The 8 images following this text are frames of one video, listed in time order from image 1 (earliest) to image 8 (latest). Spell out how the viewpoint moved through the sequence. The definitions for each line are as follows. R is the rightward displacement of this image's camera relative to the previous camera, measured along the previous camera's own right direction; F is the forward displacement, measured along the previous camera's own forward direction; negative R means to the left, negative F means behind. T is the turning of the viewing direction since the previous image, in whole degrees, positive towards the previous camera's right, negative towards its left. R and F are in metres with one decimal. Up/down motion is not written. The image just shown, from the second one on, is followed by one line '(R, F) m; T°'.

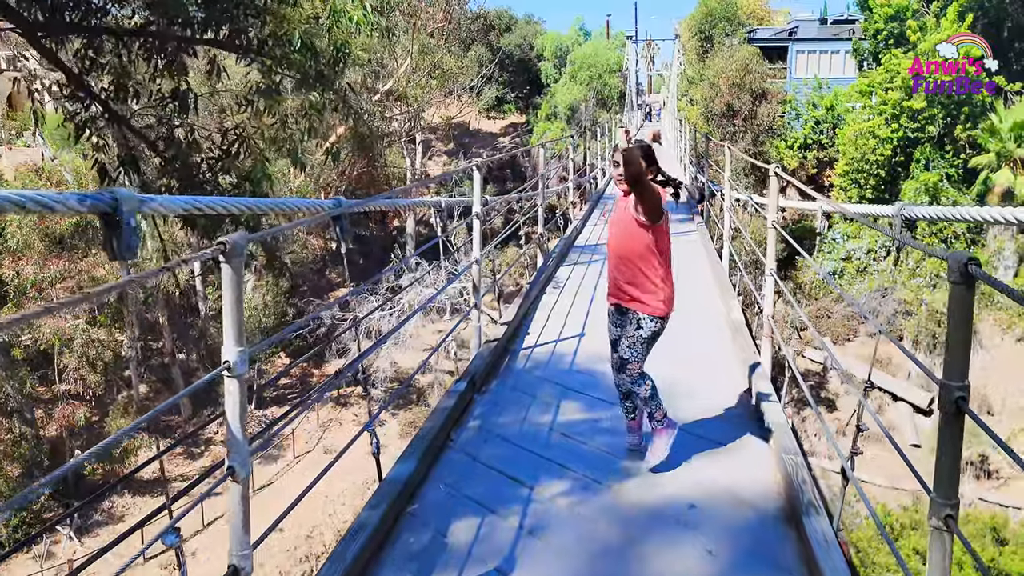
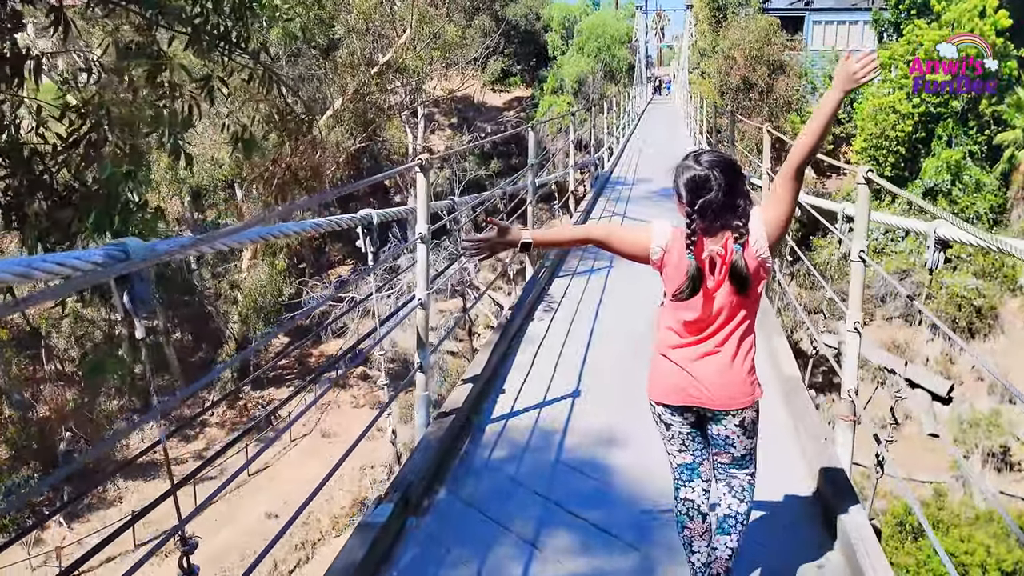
(+0.1, +0.5) m; 0°
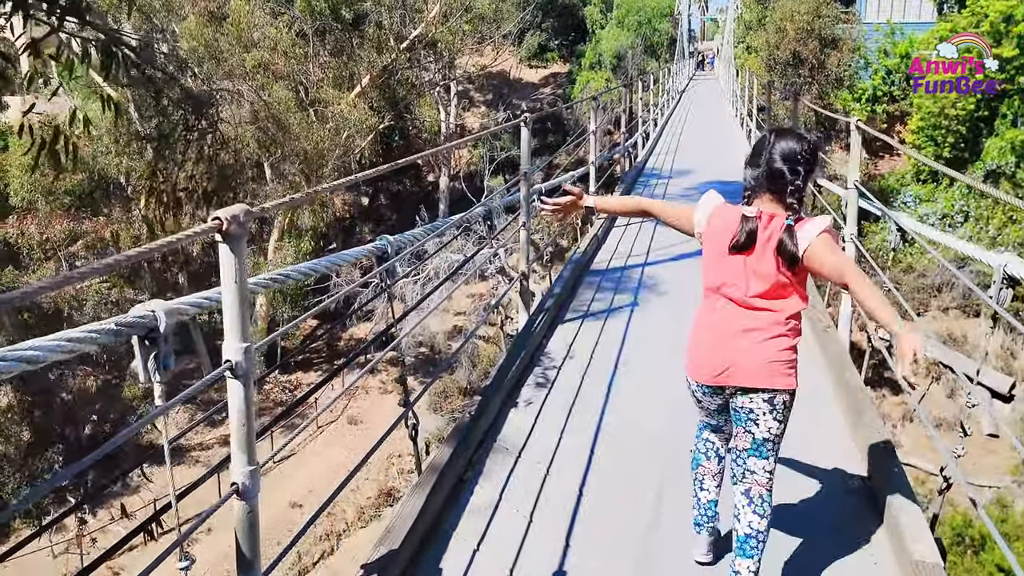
(+0.1, +0.5) m; -3°
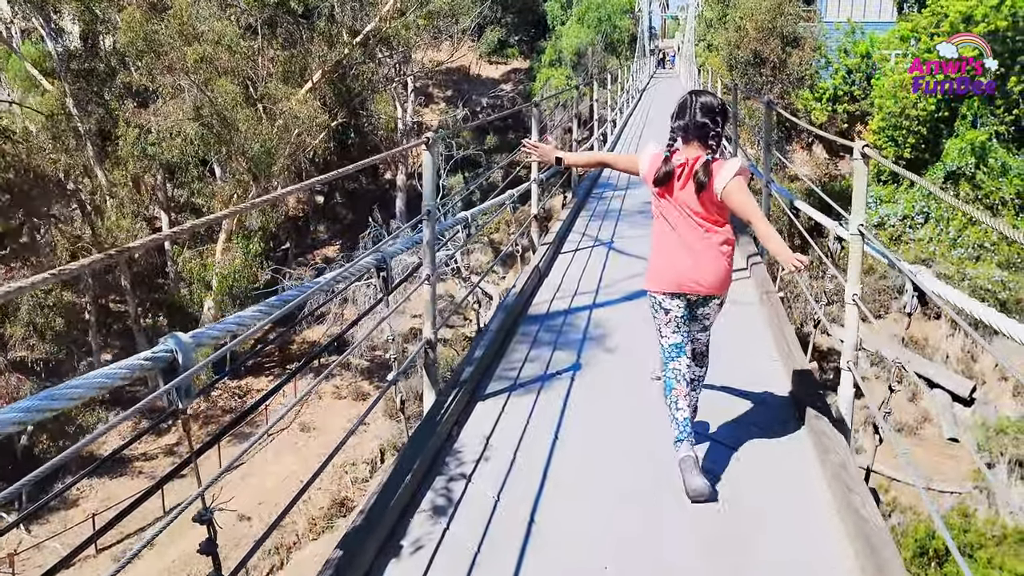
(+0.1, +0.4) m; +3°
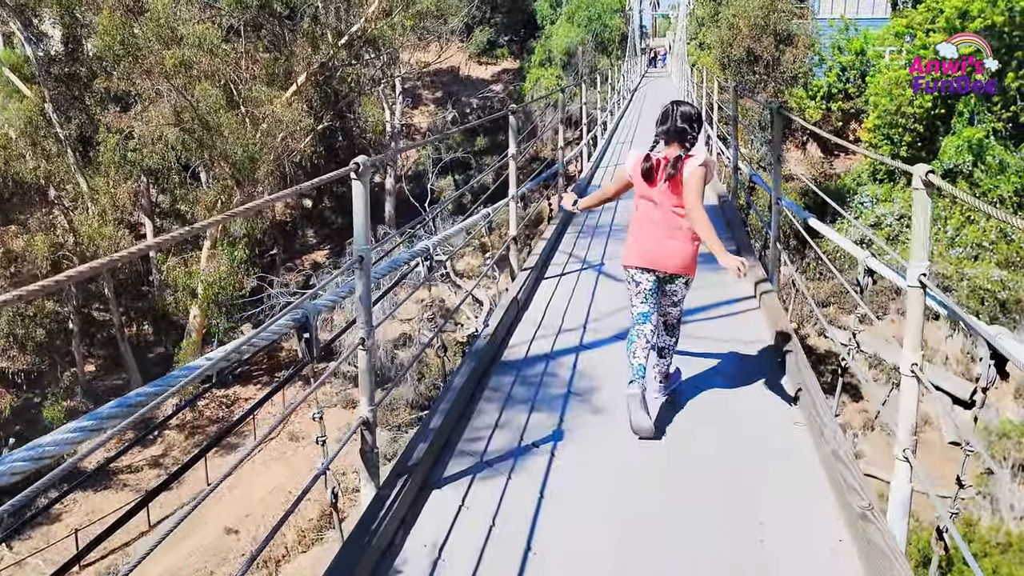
(0.0, +0.2) m; 0°
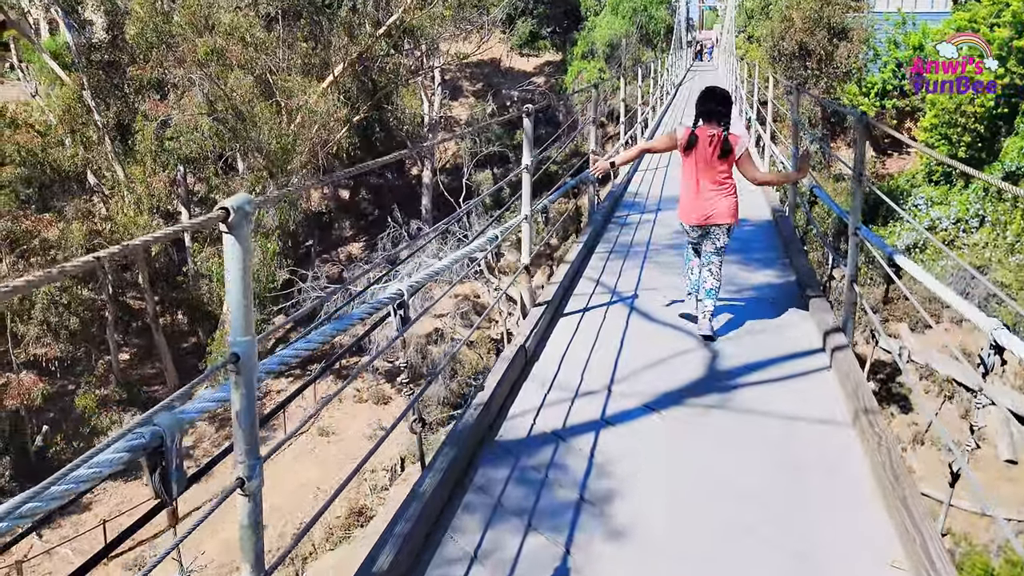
(0.0, +0.3) m; -3°
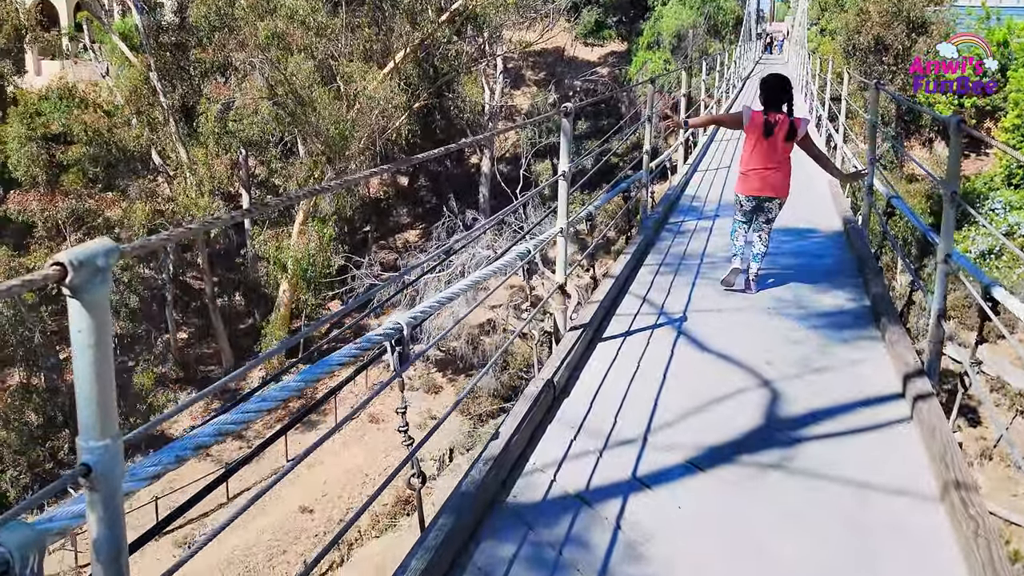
(0.0, +0.2) m; -4°
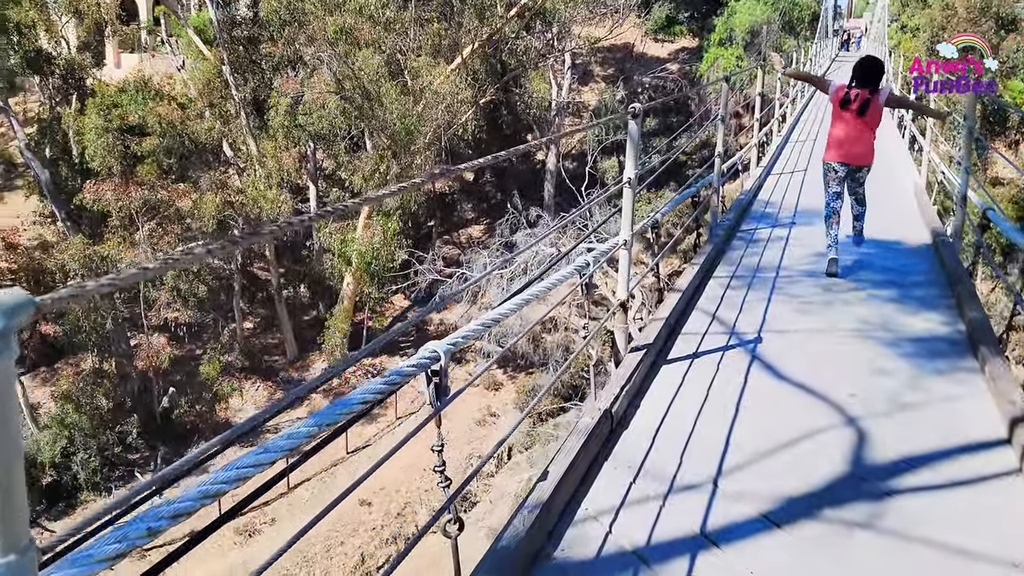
(0.0, +0.1) m; -4°
